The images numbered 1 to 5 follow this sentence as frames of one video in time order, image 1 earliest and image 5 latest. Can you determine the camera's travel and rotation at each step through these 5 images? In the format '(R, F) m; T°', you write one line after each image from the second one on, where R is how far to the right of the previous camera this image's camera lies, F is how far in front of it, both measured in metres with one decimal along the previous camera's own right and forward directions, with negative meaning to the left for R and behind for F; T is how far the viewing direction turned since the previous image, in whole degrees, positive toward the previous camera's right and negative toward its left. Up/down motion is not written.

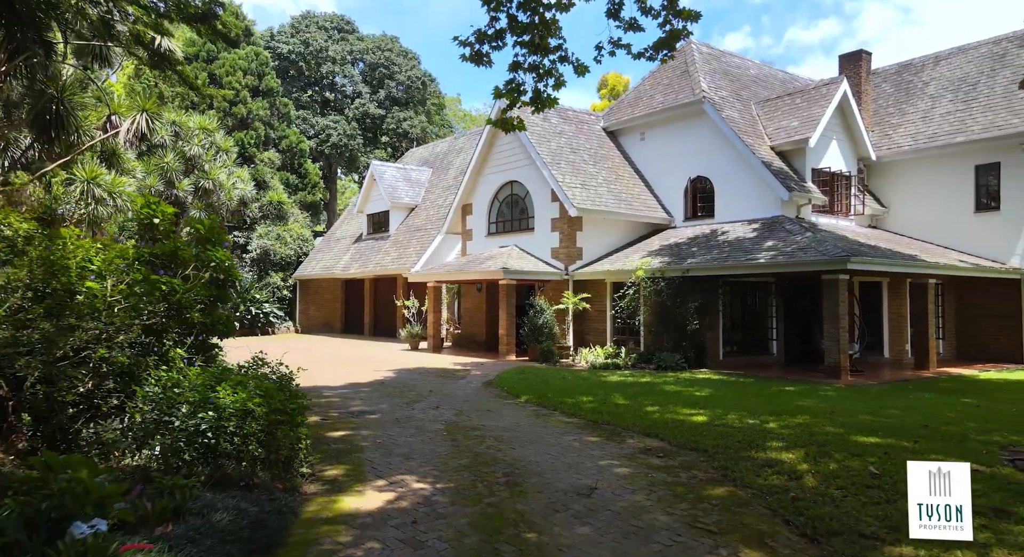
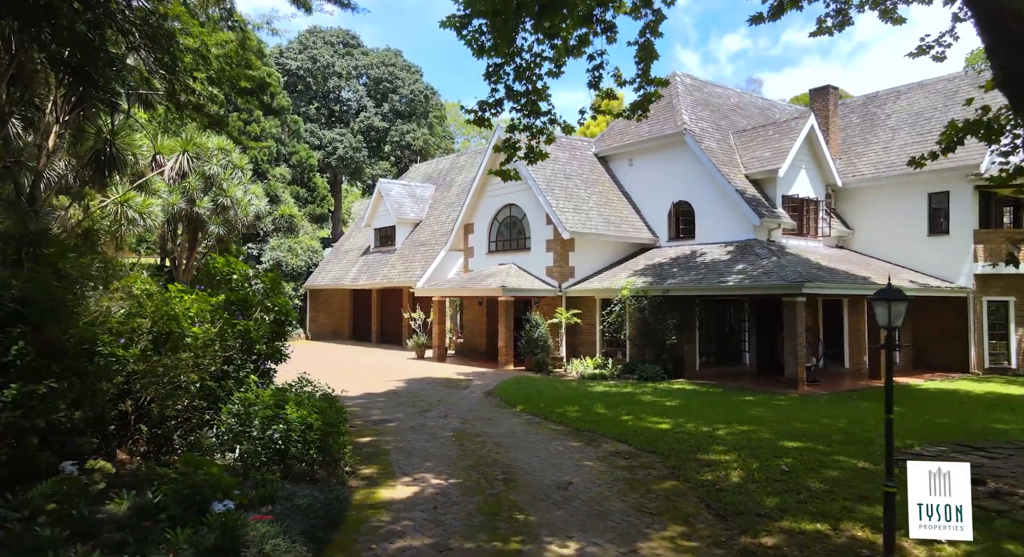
(0.0, -1.6) m; 0°
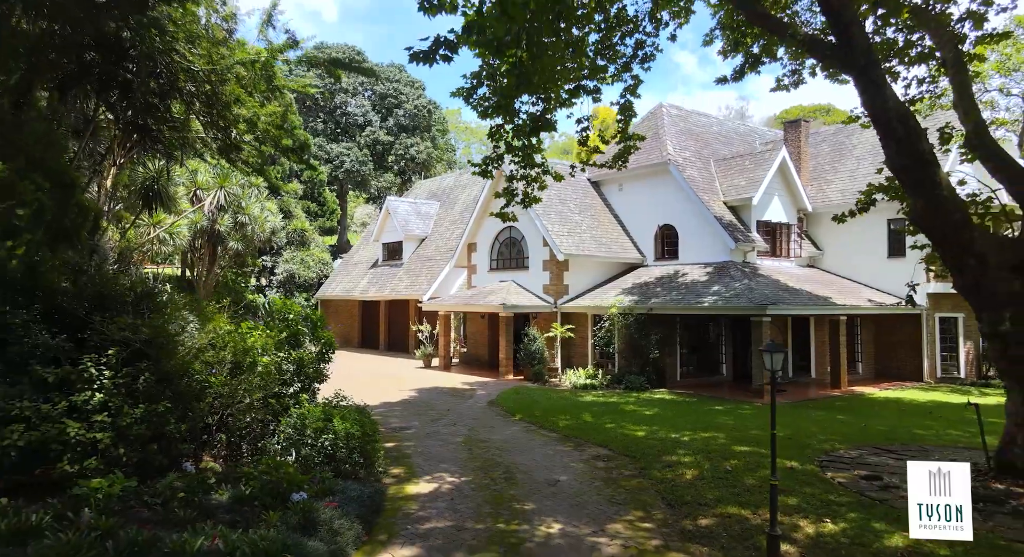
(0.0, -1.7) m; 0°
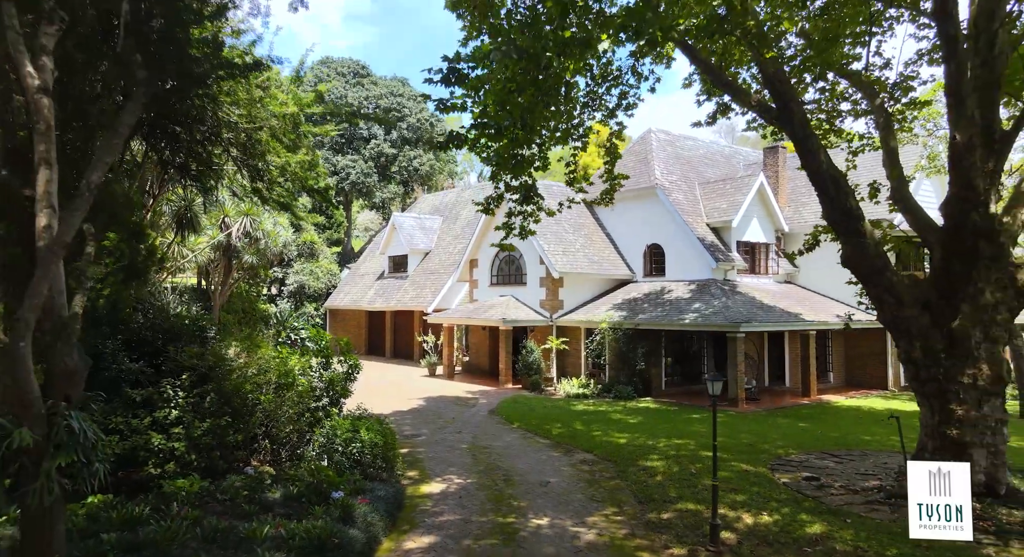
(0.0, -1.6) m; 0°
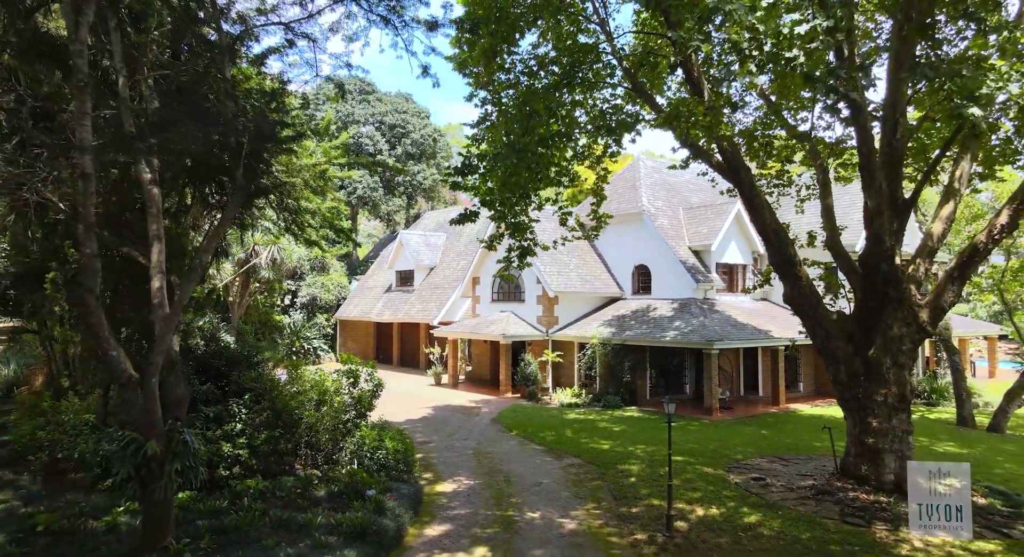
(0.0, -2.0) m; 0°
